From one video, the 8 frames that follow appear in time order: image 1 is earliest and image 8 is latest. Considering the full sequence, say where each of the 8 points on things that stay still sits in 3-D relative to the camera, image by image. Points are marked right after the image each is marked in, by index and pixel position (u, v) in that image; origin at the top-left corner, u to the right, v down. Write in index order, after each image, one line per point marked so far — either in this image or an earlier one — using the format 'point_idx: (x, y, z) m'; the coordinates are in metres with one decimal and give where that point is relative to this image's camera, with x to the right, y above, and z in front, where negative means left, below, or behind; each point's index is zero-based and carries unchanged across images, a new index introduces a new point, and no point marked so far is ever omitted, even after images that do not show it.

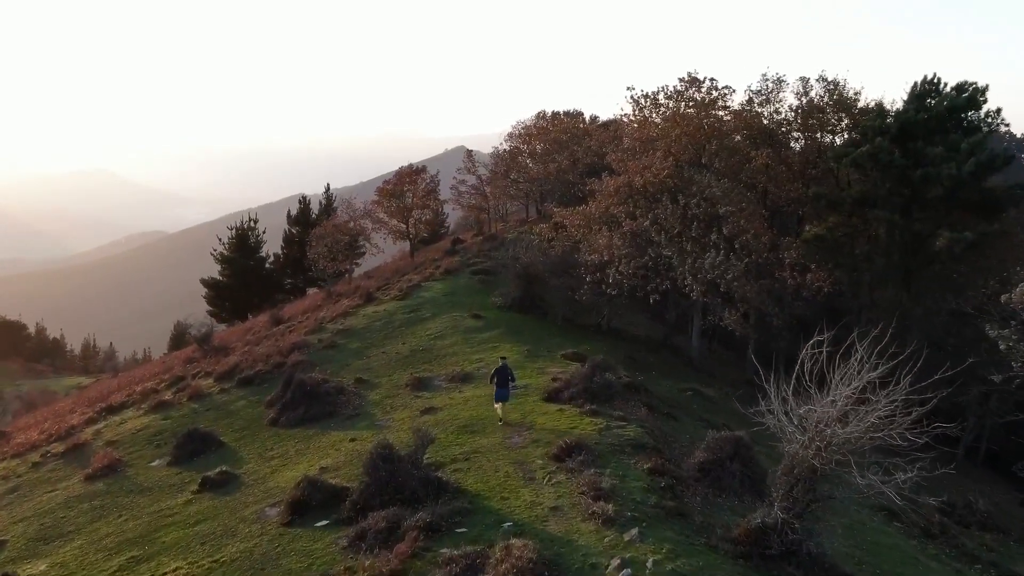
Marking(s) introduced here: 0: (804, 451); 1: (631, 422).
0: (+3.4, -1.9, +10.8) m
1: (+2.2, -2.4, +16.8) m
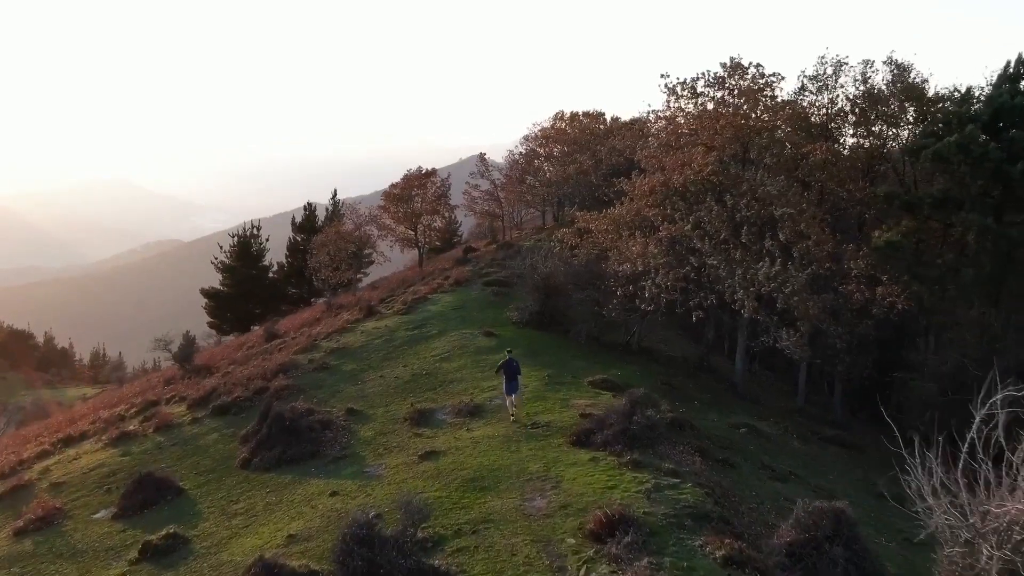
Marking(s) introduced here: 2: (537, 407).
0: (+3.6, -2.1, +7.2) m
1: (+2.4, -2.7, +13.2) m
2: (+0.5, -2.3, +18.3) m
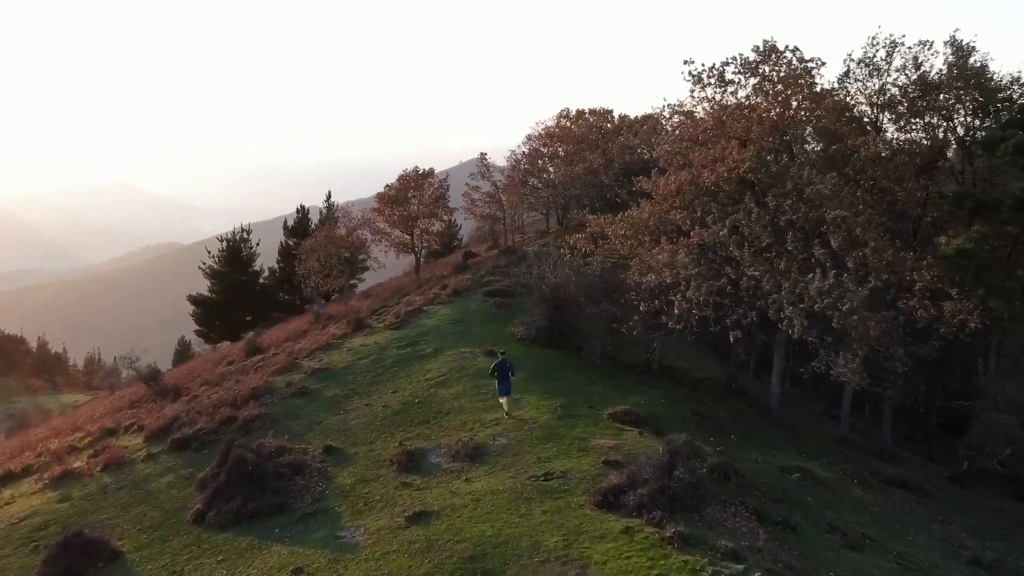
0: (+3.8, -2.4, +4.1) m
1: (+2.6, -3.0, +10.2) m
2: (+0.6, -2.6, +15.2) m
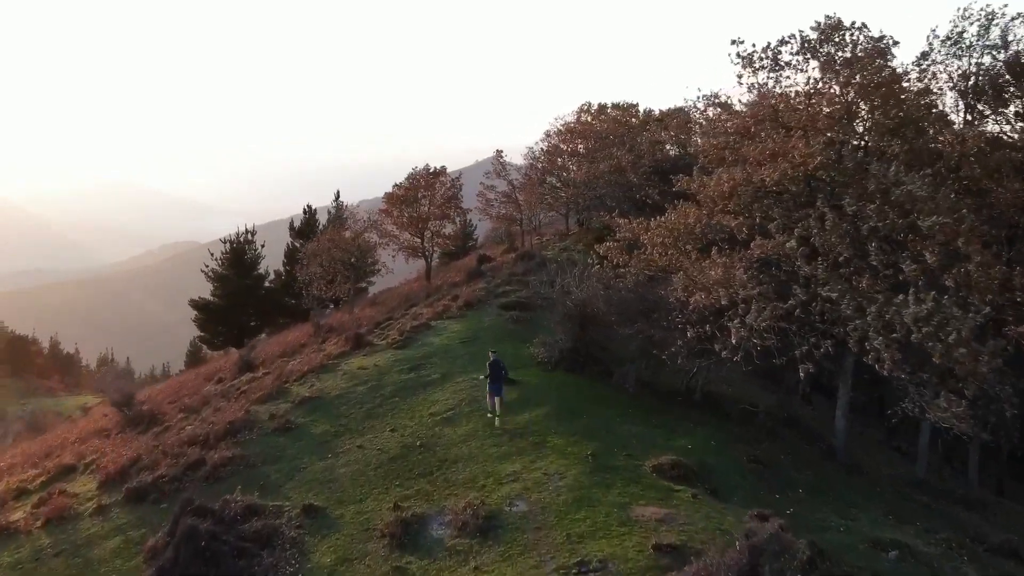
0: (+3.8, -2.7, +0.8) m
1: (+2.8, -3.3, +6.9) m
2: (+0.9, -3.0, +12.0) m
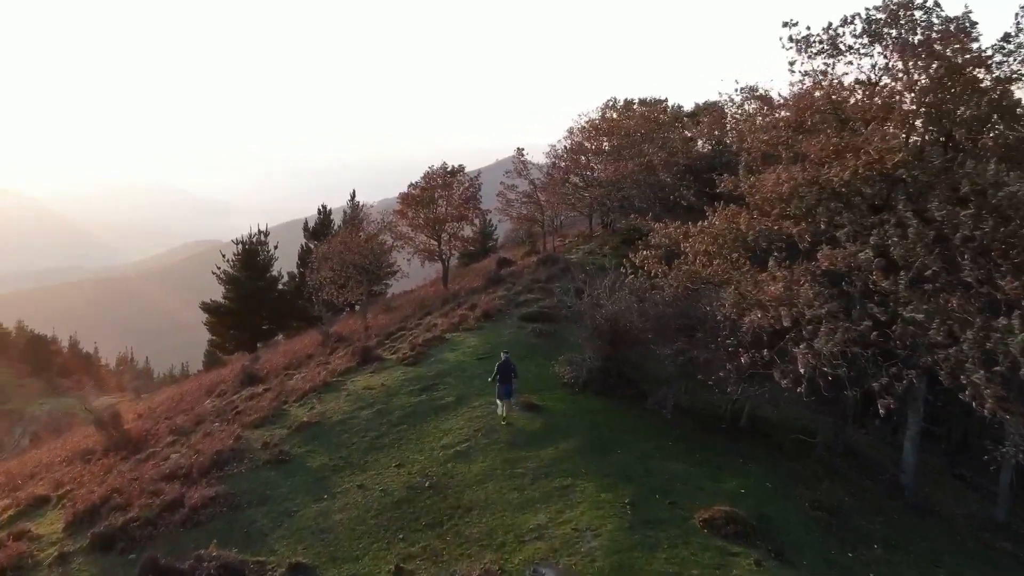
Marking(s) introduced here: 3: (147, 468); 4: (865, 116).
0: (+3.9, -3.0, -1.5) m
1: (+2.9, -3.6, +4.6) m
2: (+1.2, -3.3, +9.7) m
3: (-6.7, -3.3, +17.1) m
4: (+5.9, +2.9, +15.5) m
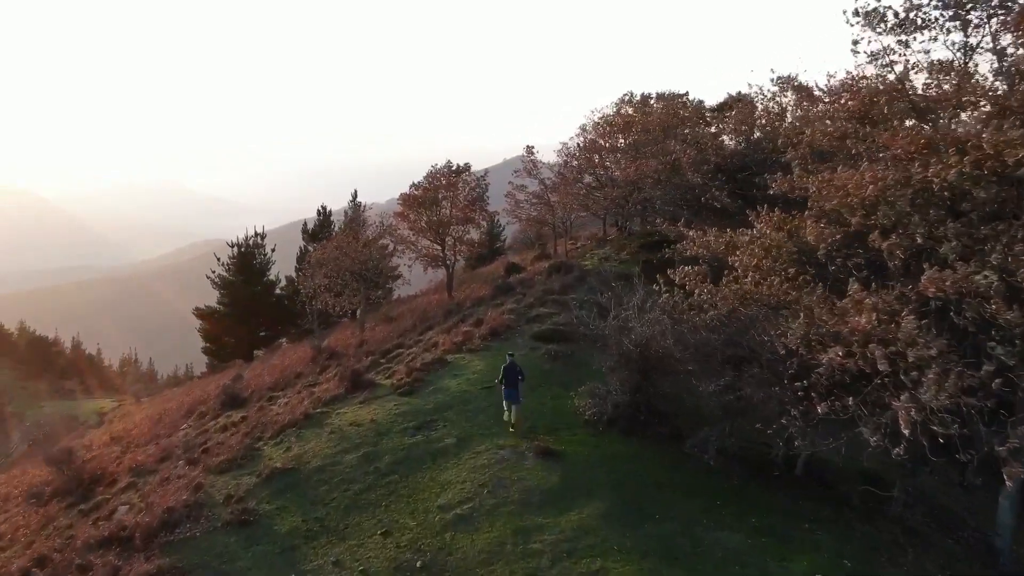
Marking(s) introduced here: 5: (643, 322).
0: (+3.9, -3.4, -4.4) m
1: (+3.0, -4.0, +1.7) m
2: (+1.3, -3.6, +6.8) m
3: (-6.5, -3.7, +14.3) m
4: (+6.1, +2.5, +12.5) m
5: (+2.2, -0.6, +15.7) m
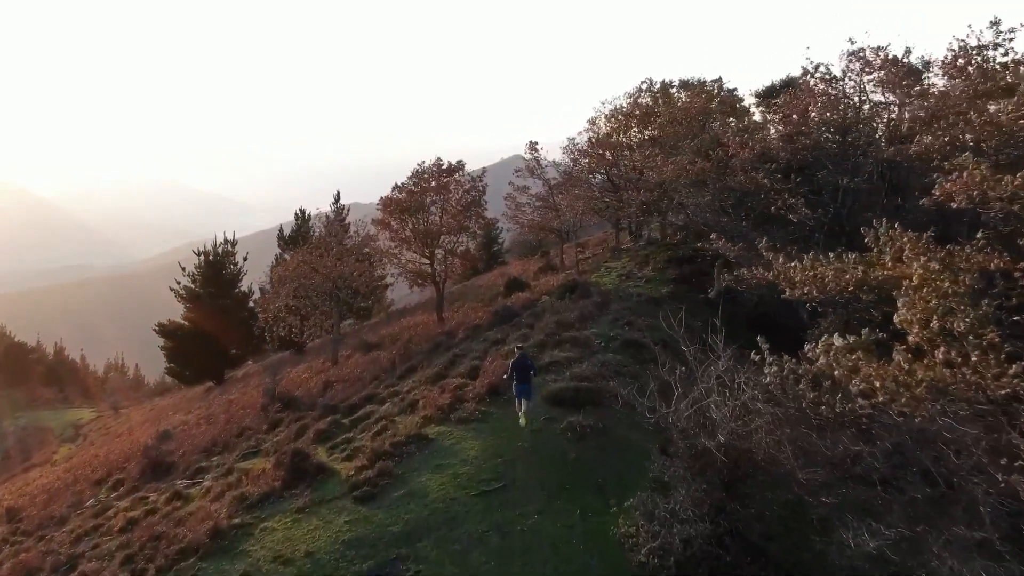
0: (+4.1, -4.1, -10.3) m
1: (+3.2, -4.7, -4.2) m
2: (+1.4, -4.3, +0.9) m
3: (-6.4, -4.4, +8.3) m
4: (+6.2, +1.8, +6.6) m
5: (+2.3, -1.3, +9.8) m
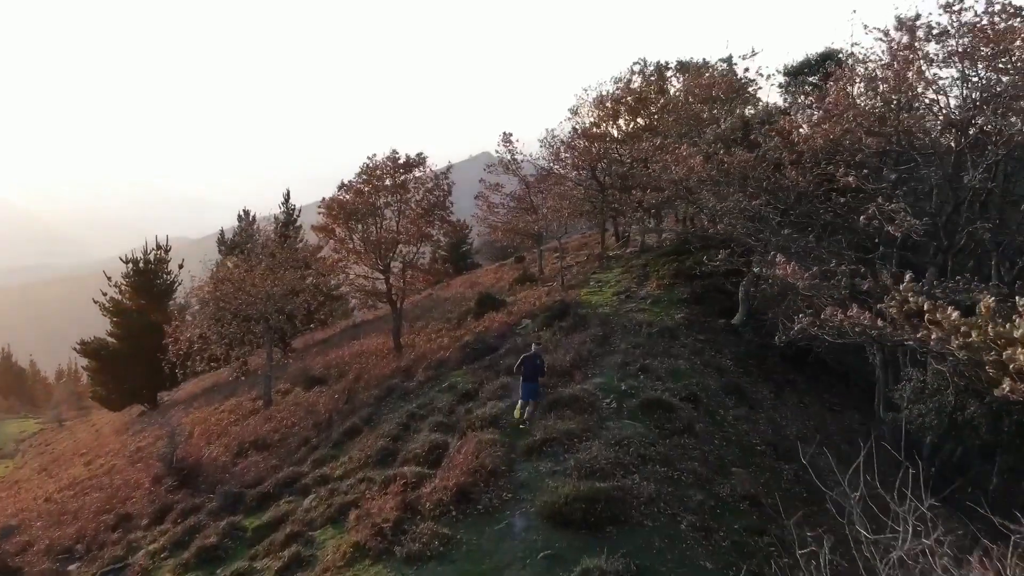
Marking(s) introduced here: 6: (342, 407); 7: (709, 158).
0: (+4.7, -4.8, -15.6) m
1: (+3.6, -5.3, -9.6) m
2: (+1.7, -5.0, -4.5) m
3: (-6.4, -5.0, +2.7) m
4: (+6.2, +1.2, +1.4) m
5: (+2.3, -1.9, +4.5) m
6: (-3.4, -2.4, +18.8) m
7: (+3.9, +2.7, +18.3) m
